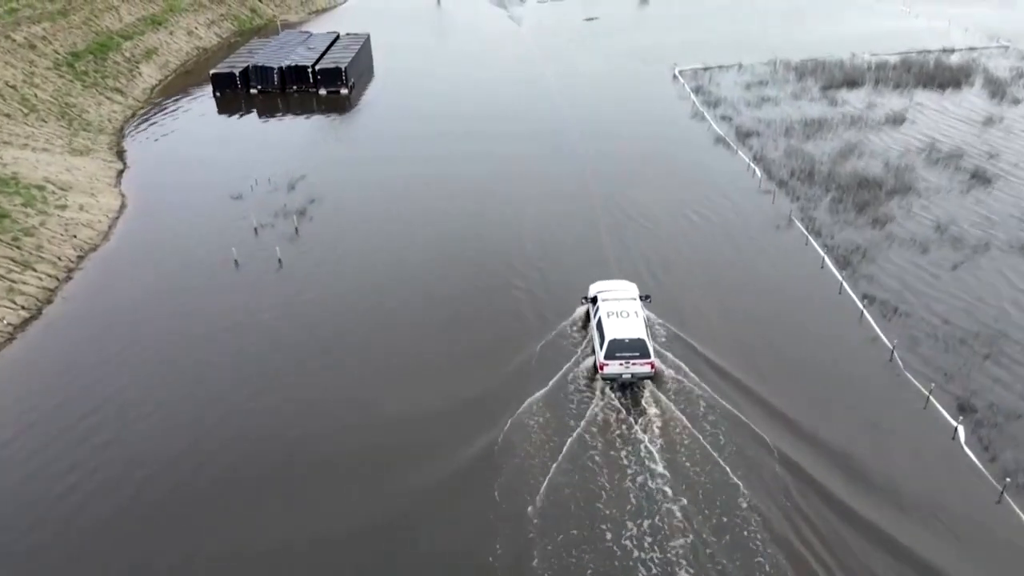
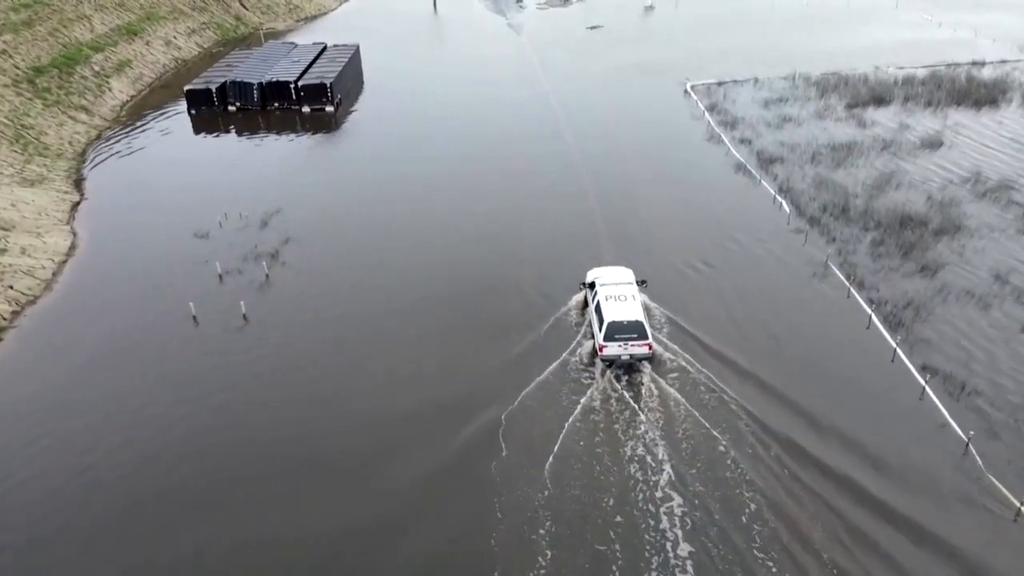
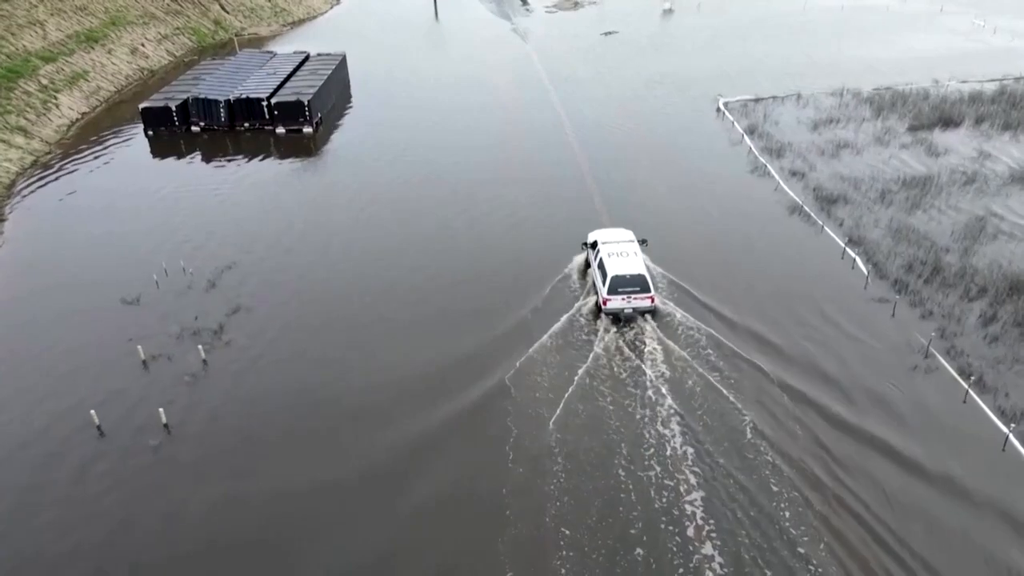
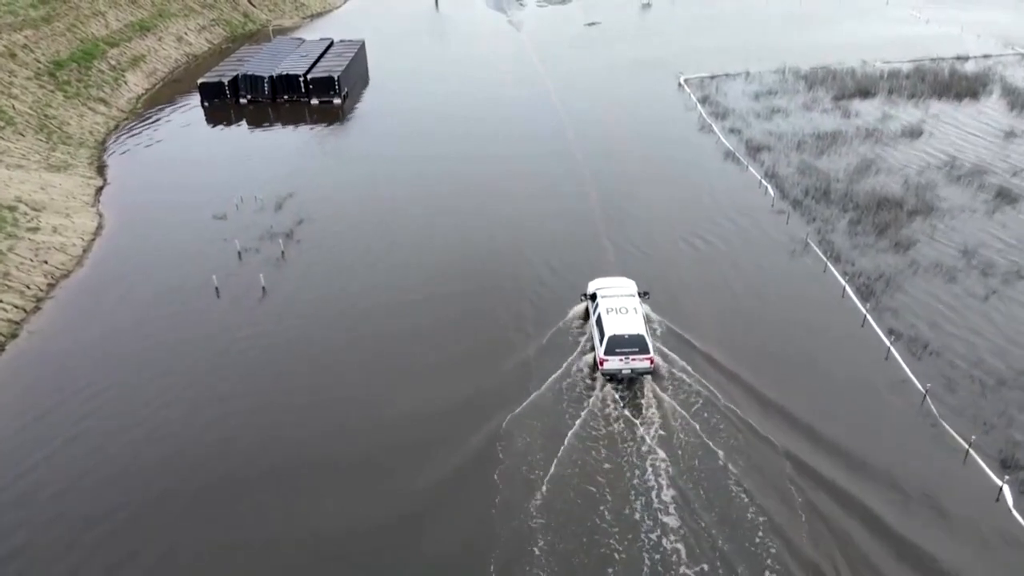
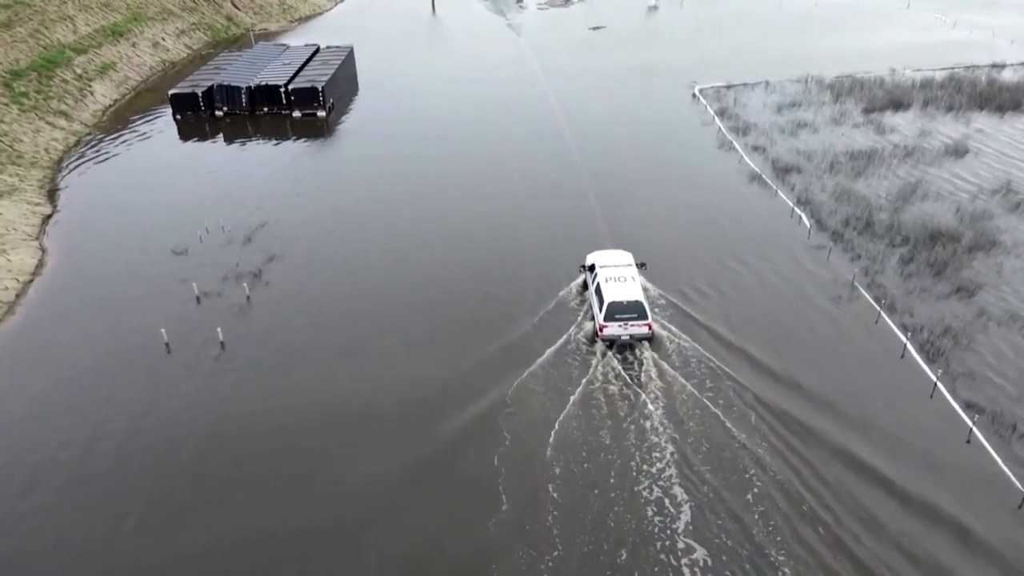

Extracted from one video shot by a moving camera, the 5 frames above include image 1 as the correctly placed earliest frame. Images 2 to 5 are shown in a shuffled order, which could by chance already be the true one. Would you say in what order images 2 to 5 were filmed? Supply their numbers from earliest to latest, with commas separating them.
4, 2, 5, 3
